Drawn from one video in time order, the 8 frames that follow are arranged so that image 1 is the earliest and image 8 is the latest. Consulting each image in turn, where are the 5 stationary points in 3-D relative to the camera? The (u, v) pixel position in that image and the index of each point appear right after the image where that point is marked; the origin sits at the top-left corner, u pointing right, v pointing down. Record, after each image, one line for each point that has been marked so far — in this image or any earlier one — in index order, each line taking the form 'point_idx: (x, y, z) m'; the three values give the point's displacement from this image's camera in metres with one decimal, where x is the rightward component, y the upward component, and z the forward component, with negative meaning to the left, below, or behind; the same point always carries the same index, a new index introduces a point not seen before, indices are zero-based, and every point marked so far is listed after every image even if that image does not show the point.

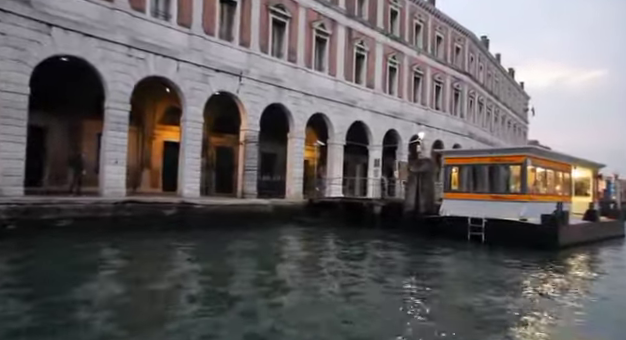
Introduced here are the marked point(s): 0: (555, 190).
0: (+8.7, -0.7, +16.0) m
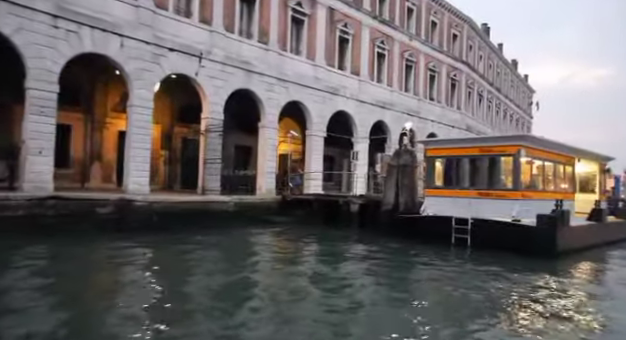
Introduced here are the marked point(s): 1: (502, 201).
0: (+7.6, -0.5, +13.9) m
1: (+5.1, -0.9, +11.9) m
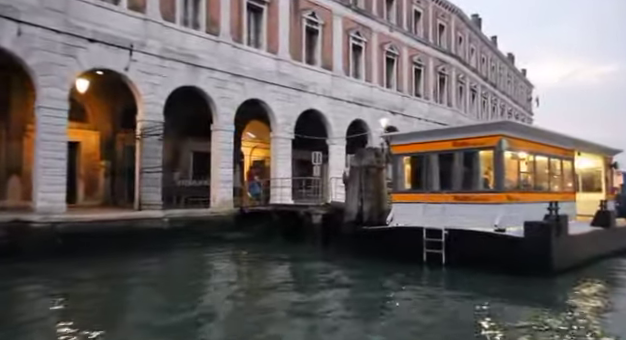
0: (+6.2, -0.4, +11.5) m
1: (+3.6, -0.8, +9.5) m
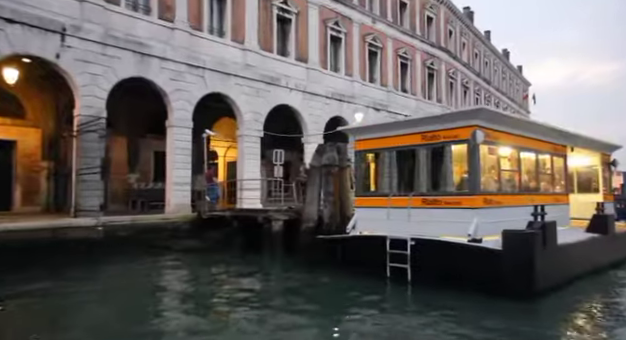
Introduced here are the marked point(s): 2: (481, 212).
0: (+5.1, -0.4, +10.0) m
1: (+2.6, -0.8, +8.0) m
2: (+2.9, -0.7, +7.7) m
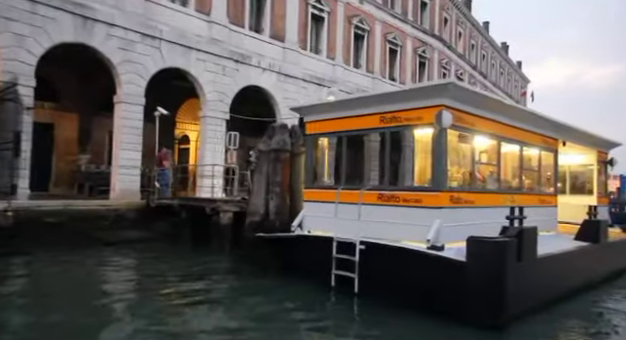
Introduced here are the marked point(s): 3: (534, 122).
0: (+4.0, -0.3, +8.5) m
1: (+1.5, -0.6, +6.5) m
2: (+1.9, -0.6, +6.3) m
3: (+4.3, +1.0, +8.7) m
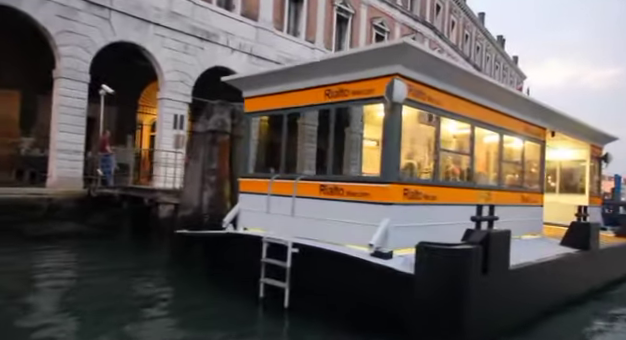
0: (+3.0, -0.2, +7.2) m
1: (+0.5, -0.4, +5.2) m
2: (+0.9, -0.5, +5.0) m
3: (+3.4, +1.1, +7.4) m
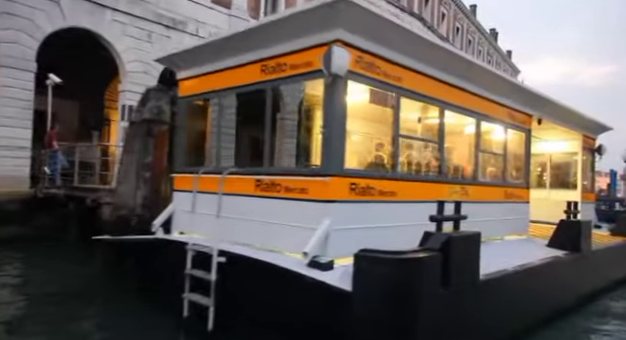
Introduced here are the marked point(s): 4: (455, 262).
0: (+2.3, 0.0, +6.3) m
1: (-0.1, -0.4, +4.3) m
2: (+0.2, -0.4, +4.0) m
3: (+2.7, +1.2, +6.5) m
4: (+1.2, -0.8, +3.8) m
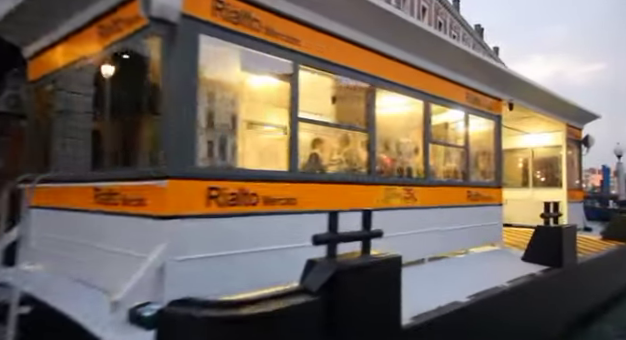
0: (+1.3, 0.0, +4.9) m
1: (-1.2, -0.4, +2.9) m
2: (-0.8, -0.4, +2.7) m
3: (+1.6, +1.3, +5.1) m
4: (+0.2, -0.7, +2.4) m
